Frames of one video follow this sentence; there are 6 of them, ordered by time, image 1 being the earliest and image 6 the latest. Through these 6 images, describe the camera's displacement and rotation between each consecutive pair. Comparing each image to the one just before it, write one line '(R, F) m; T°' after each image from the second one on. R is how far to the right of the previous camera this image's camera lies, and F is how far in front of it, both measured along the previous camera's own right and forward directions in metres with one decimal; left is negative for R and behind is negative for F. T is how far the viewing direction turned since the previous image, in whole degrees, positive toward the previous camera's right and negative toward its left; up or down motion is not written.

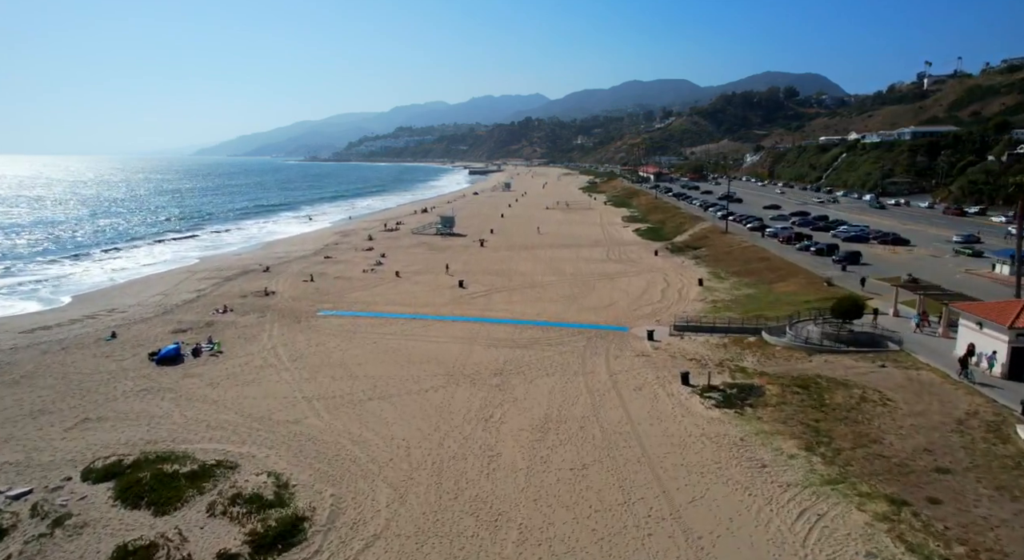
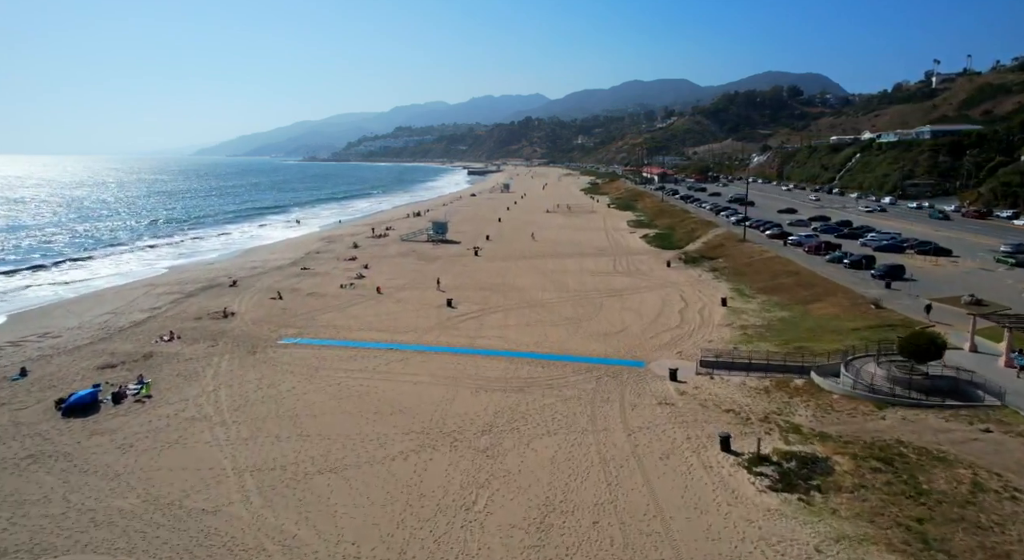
(+0.2, +4.0) m; 0°
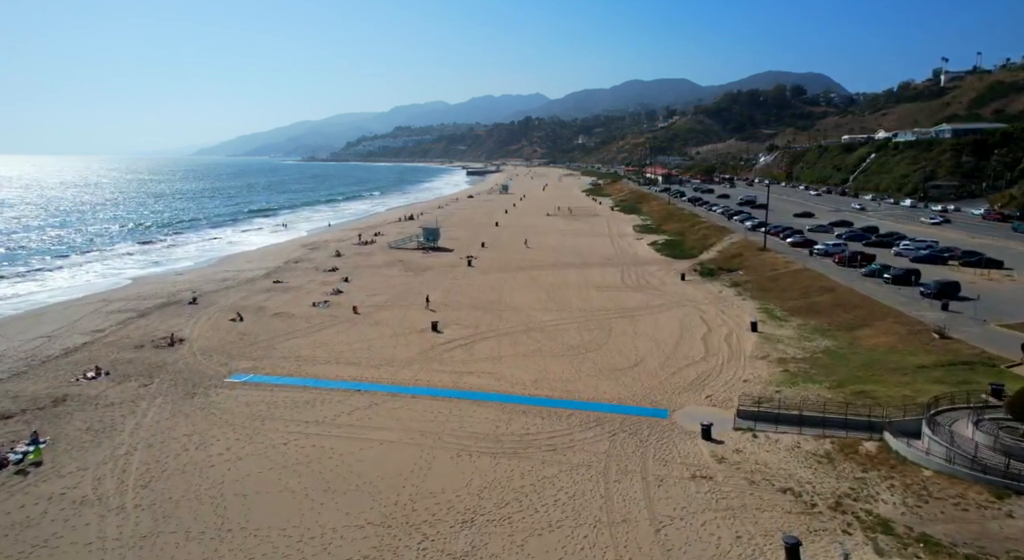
(+0.2, +3.9) m; 0°
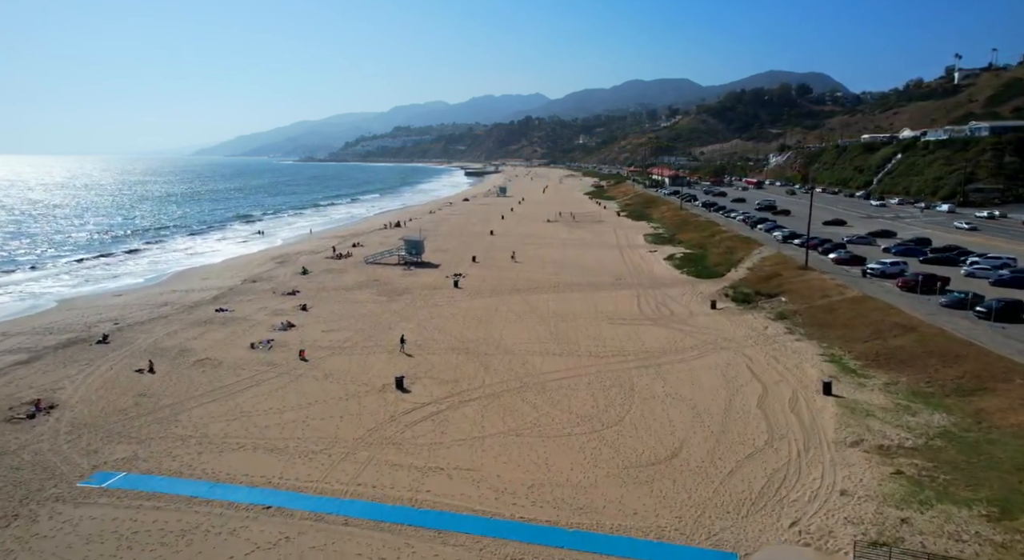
(+0.3, +6.1) m; 0°
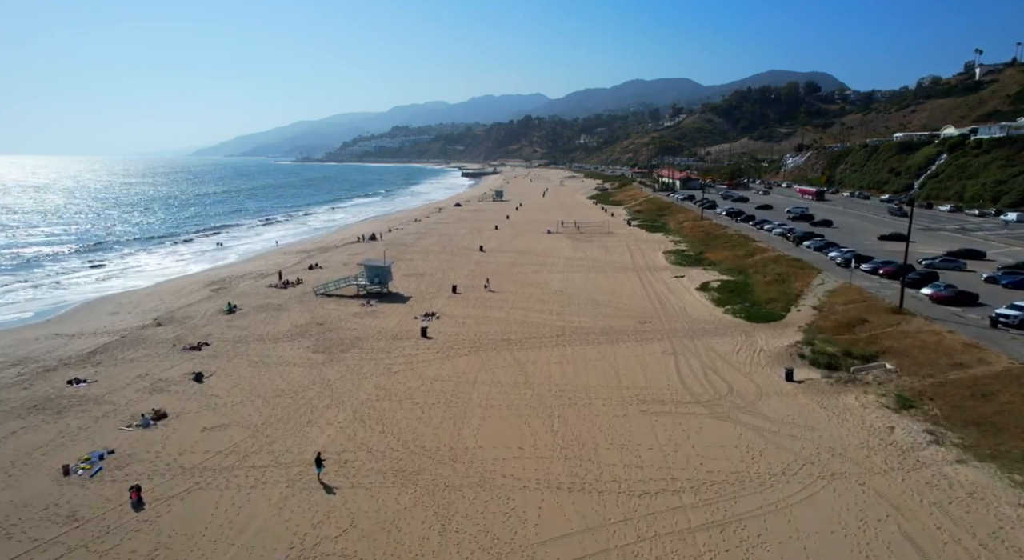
(+0.5, +8.8) m; 0°
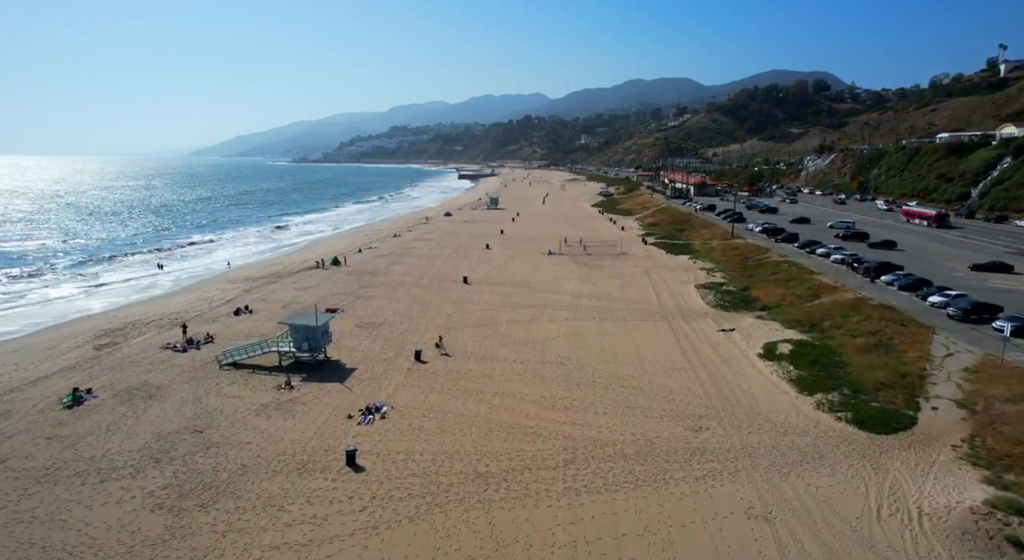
(+0.5, +9.5) m; 0°
